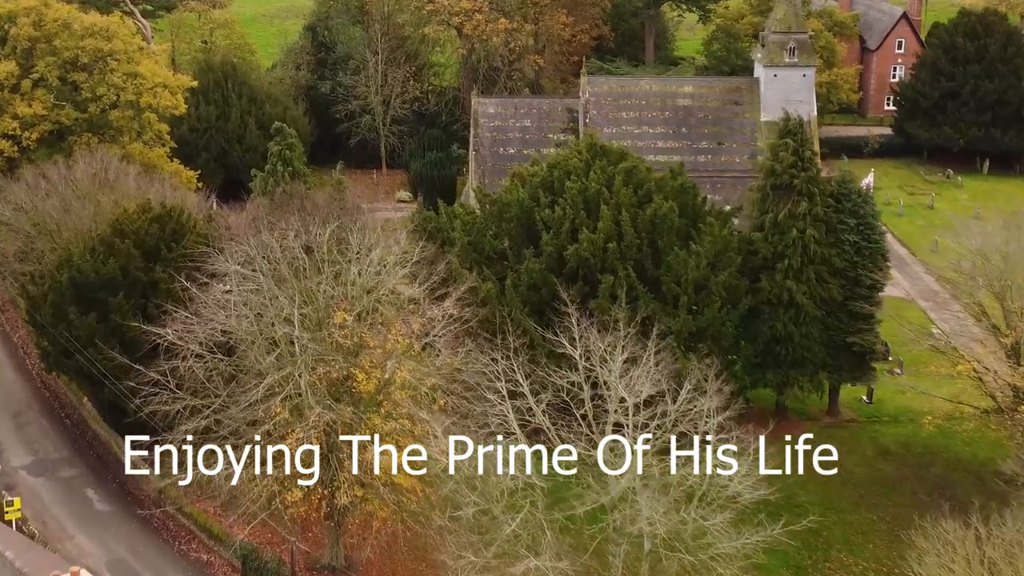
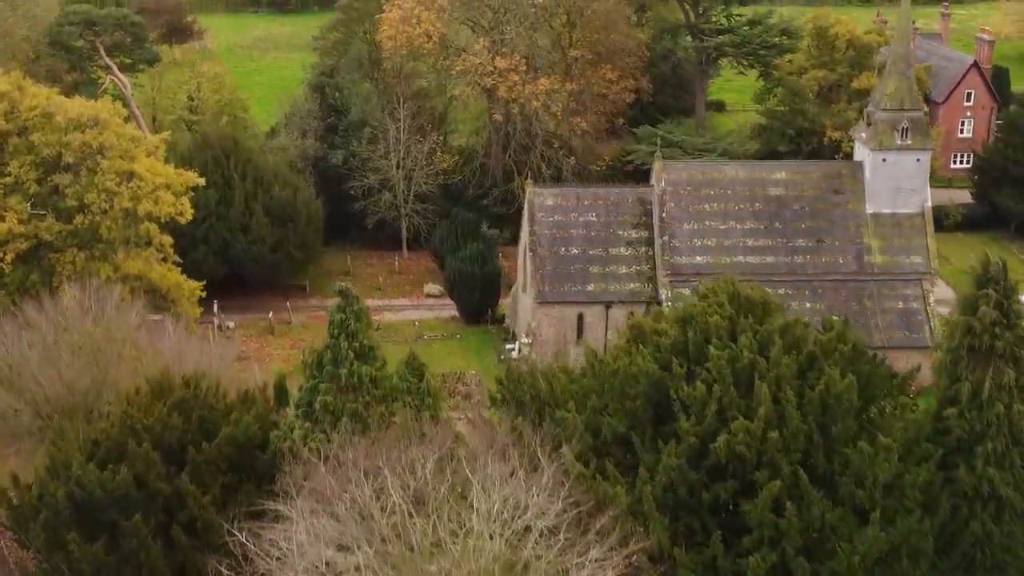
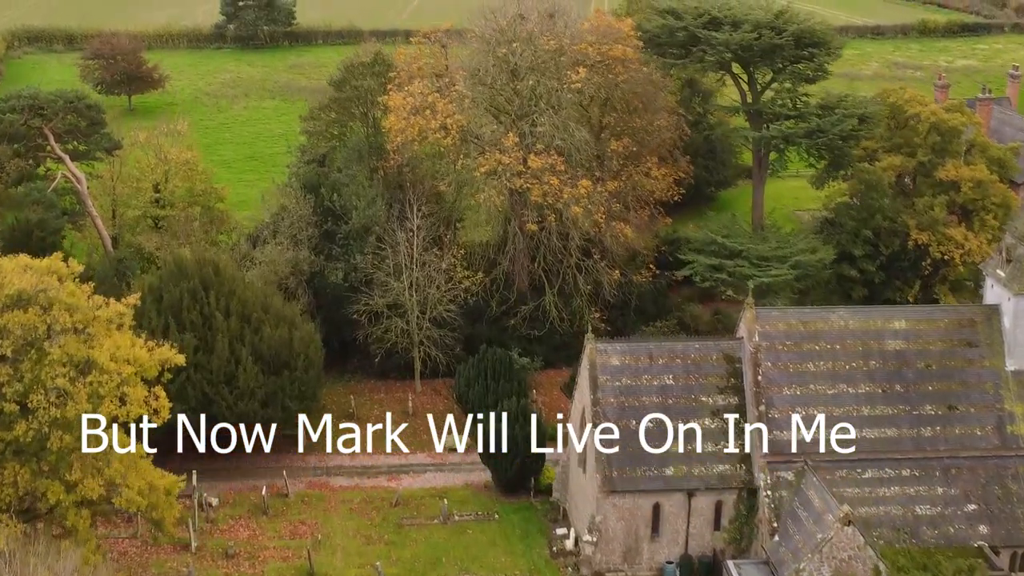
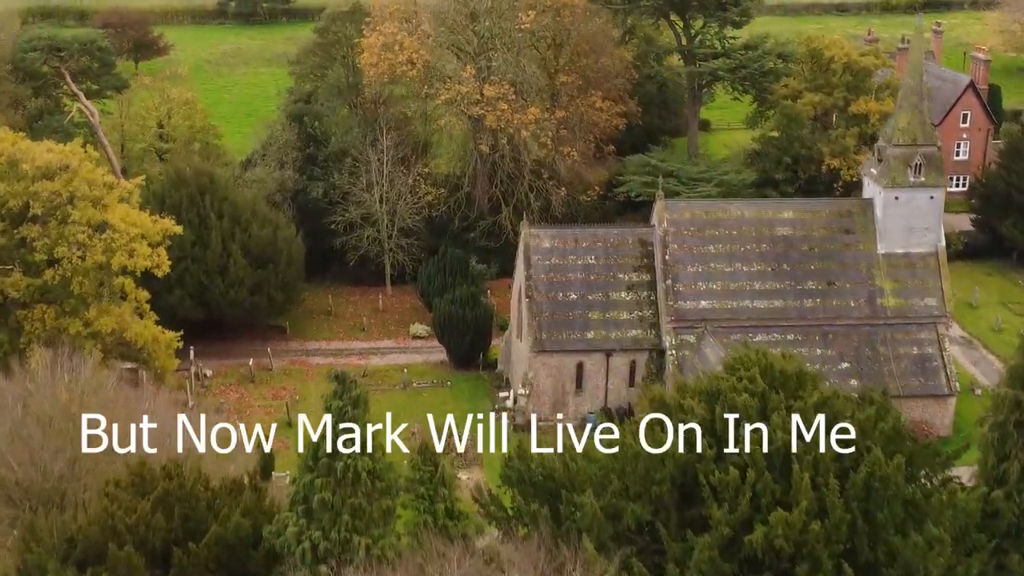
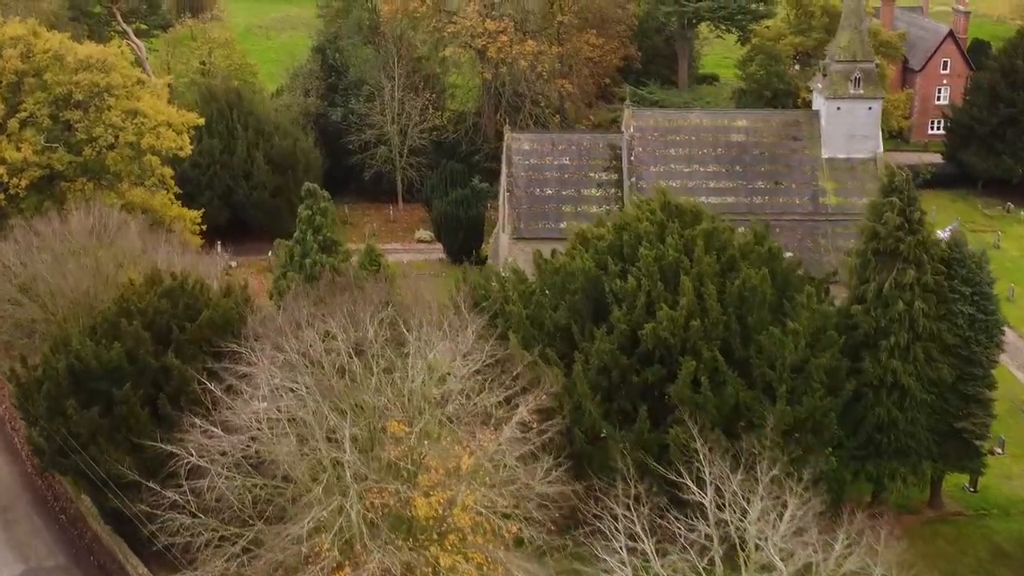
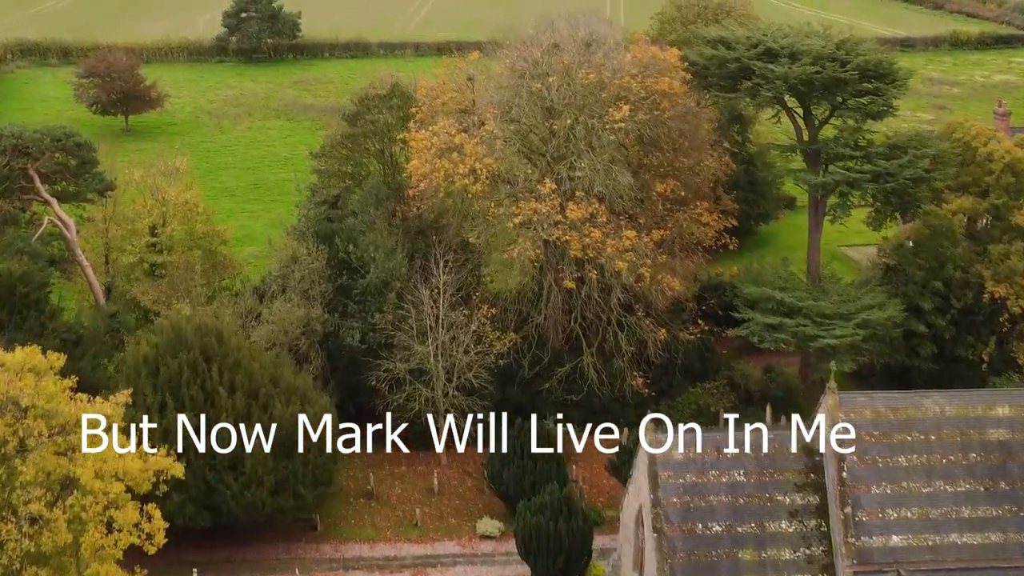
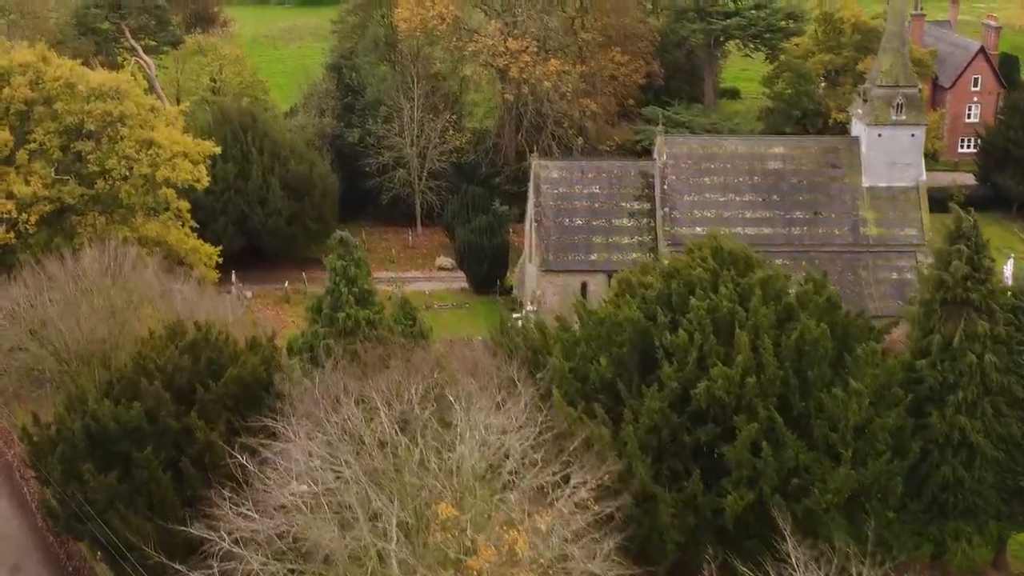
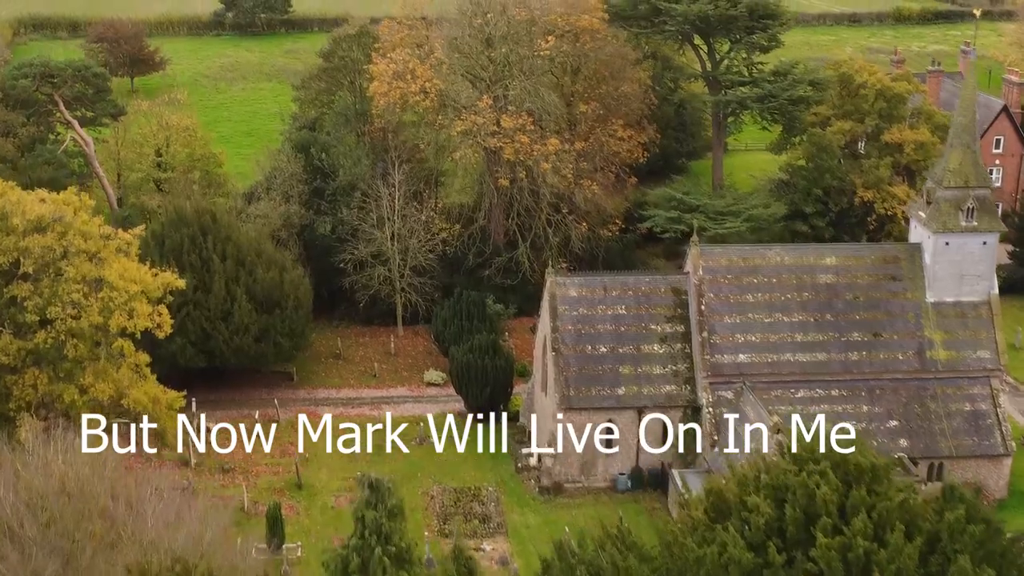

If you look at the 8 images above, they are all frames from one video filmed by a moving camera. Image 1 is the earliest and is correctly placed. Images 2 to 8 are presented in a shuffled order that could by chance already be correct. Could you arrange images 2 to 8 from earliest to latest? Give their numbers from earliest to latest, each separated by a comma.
5, 7, 2, 4, 8, 3, 6
